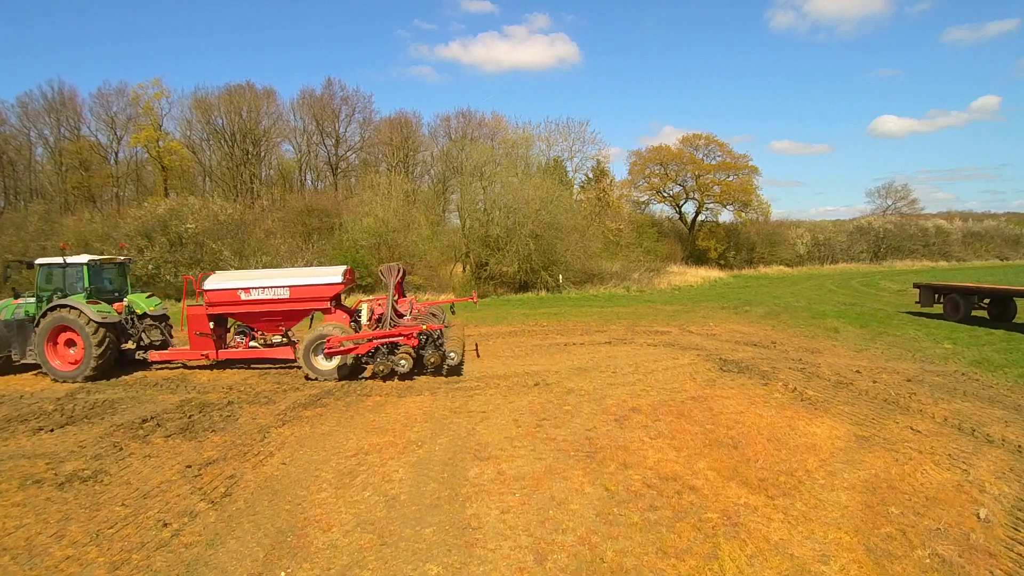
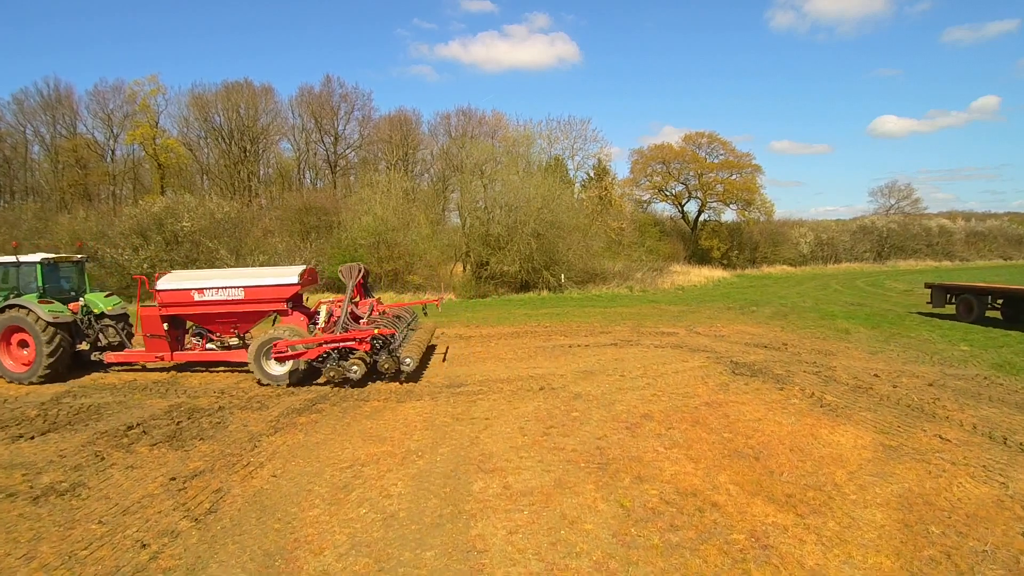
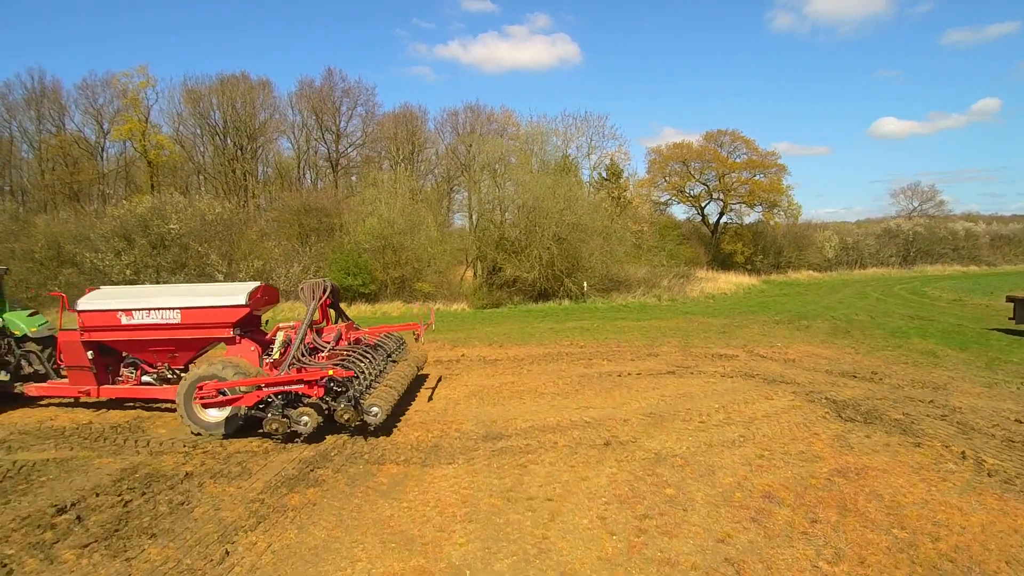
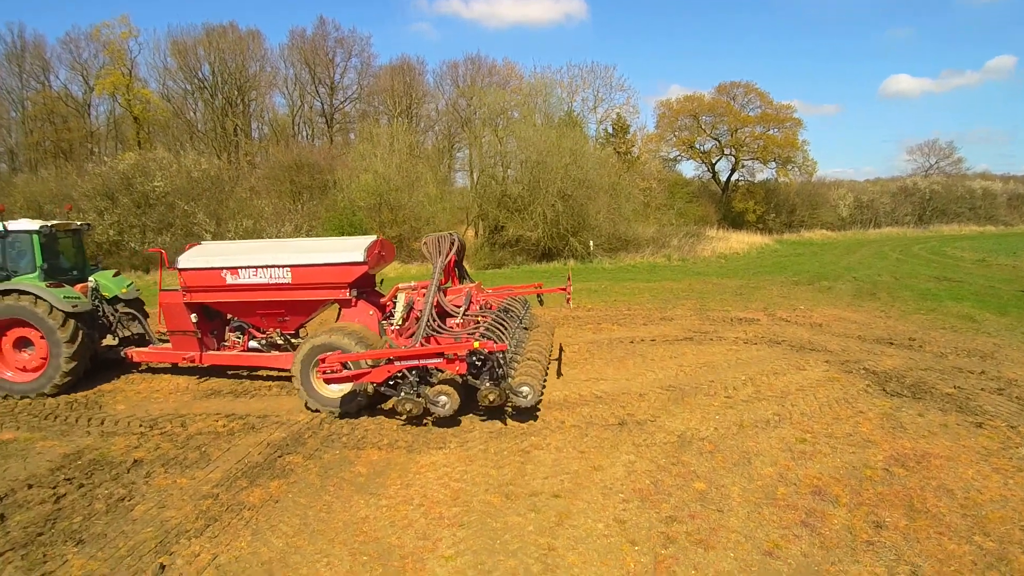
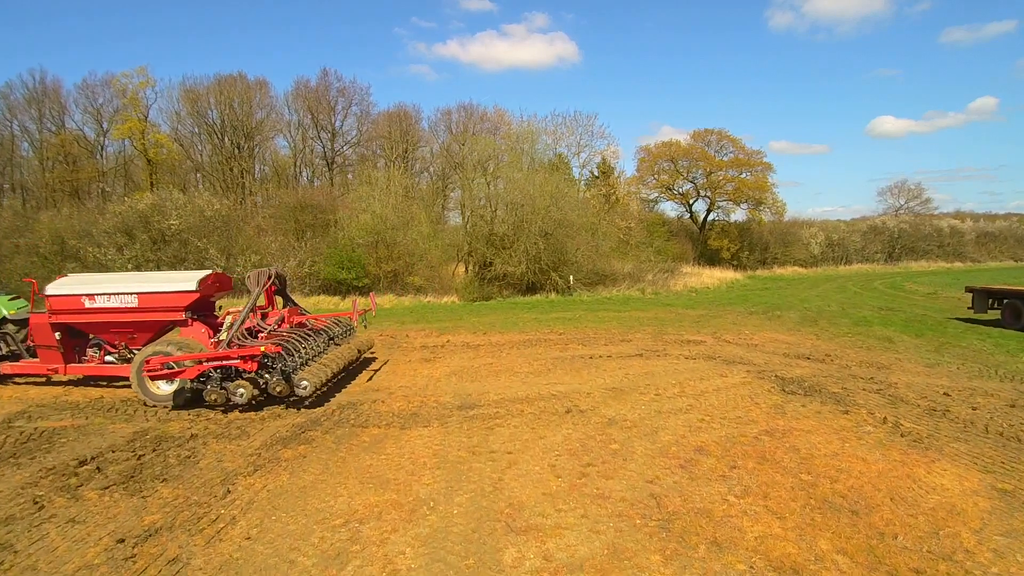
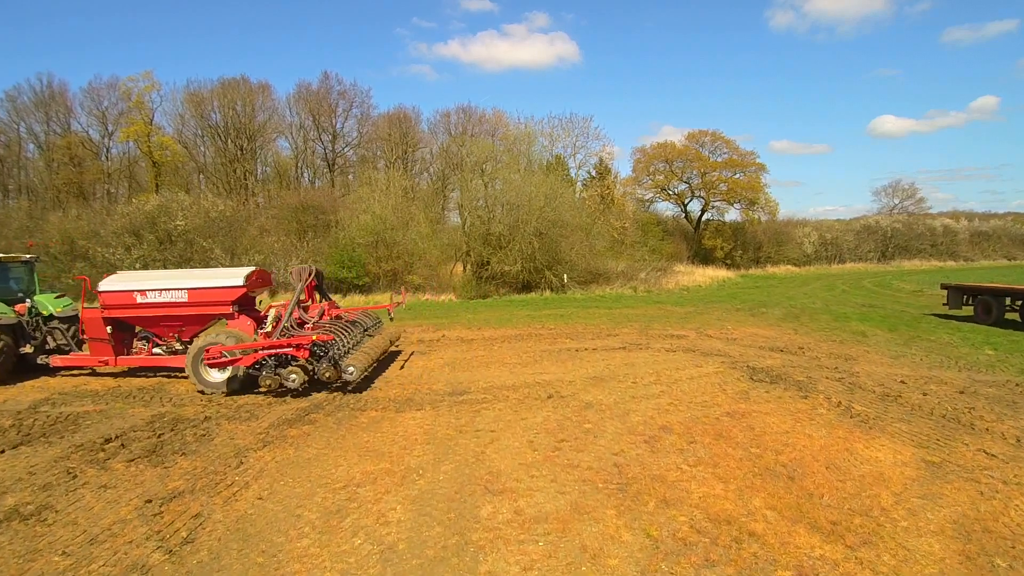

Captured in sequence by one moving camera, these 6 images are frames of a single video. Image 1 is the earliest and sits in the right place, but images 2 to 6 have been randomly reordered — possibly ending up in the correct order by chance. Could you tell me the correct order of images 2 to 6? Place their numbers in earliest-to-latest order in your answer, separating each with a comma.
2, 6, 5, 3, 4
